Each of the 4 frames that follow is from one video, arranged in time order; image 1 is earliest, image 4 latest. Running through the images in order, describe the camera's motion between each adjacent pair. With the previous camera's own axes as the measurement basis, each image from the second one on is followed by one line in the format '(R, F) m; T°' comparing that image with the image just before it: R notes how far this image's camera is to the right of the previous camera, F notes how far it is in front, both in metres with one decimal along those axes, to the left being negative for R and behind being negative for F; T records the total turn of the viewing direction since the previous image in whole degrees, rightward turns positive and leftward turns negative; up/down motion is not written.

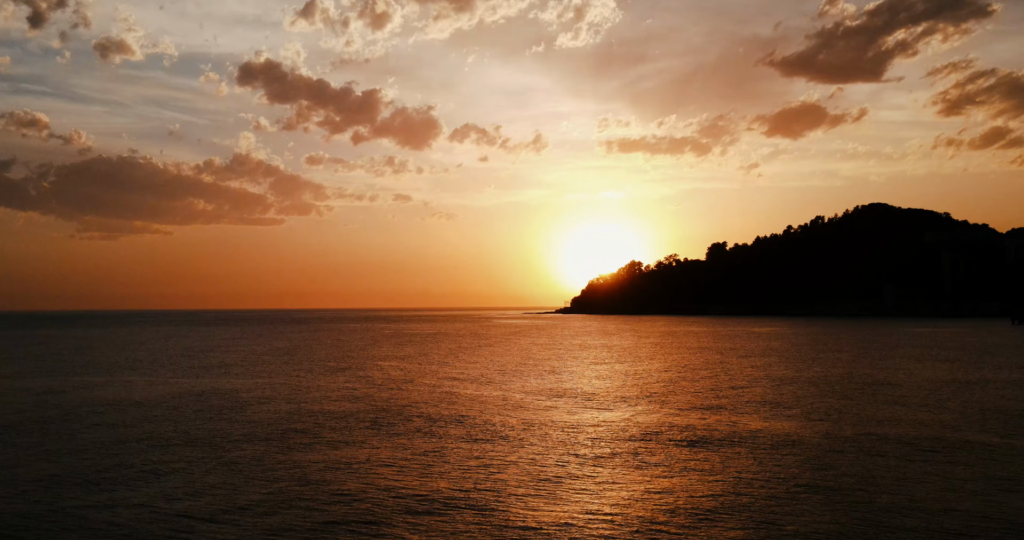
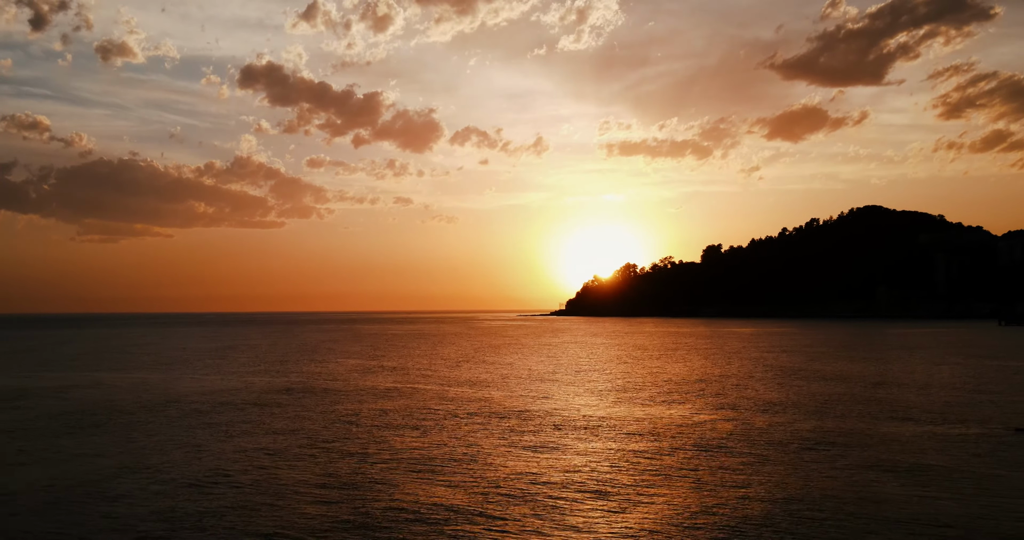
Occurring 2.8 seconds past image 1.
(-1.5, +1.7) m; 0°
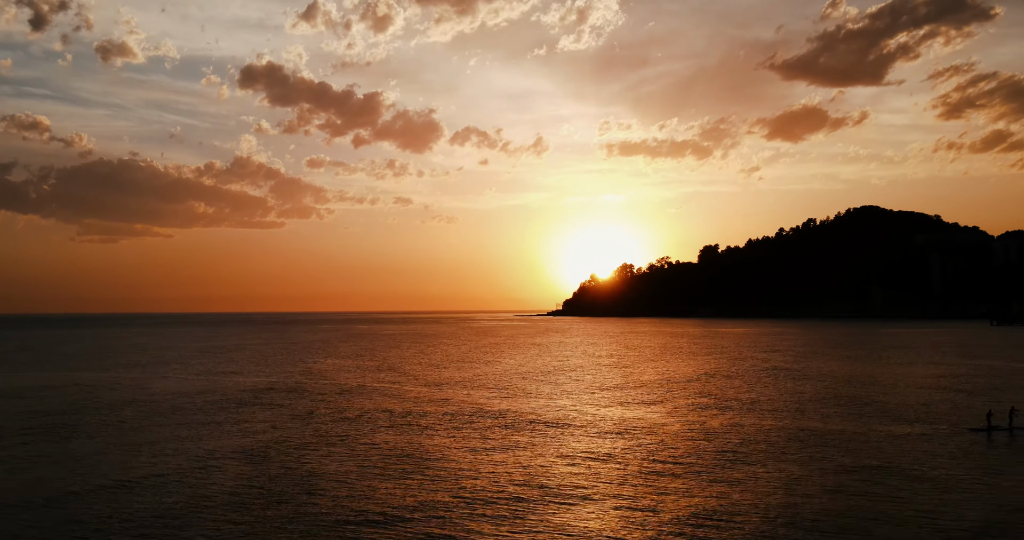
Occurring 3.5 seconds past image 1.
(+1.4, +0.3) m; 0°
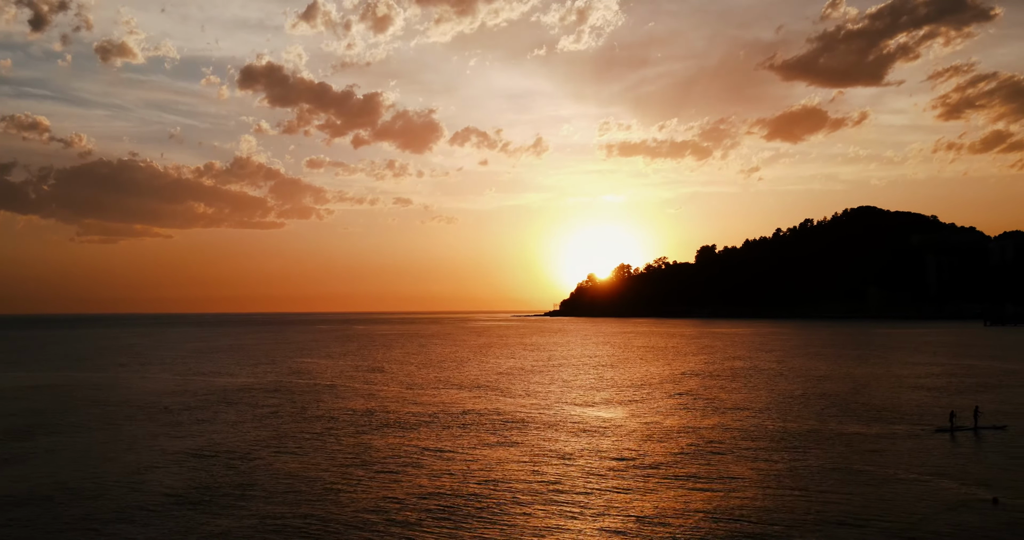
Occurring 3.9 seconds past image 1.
(+1.5, +0.3) m; 0°
